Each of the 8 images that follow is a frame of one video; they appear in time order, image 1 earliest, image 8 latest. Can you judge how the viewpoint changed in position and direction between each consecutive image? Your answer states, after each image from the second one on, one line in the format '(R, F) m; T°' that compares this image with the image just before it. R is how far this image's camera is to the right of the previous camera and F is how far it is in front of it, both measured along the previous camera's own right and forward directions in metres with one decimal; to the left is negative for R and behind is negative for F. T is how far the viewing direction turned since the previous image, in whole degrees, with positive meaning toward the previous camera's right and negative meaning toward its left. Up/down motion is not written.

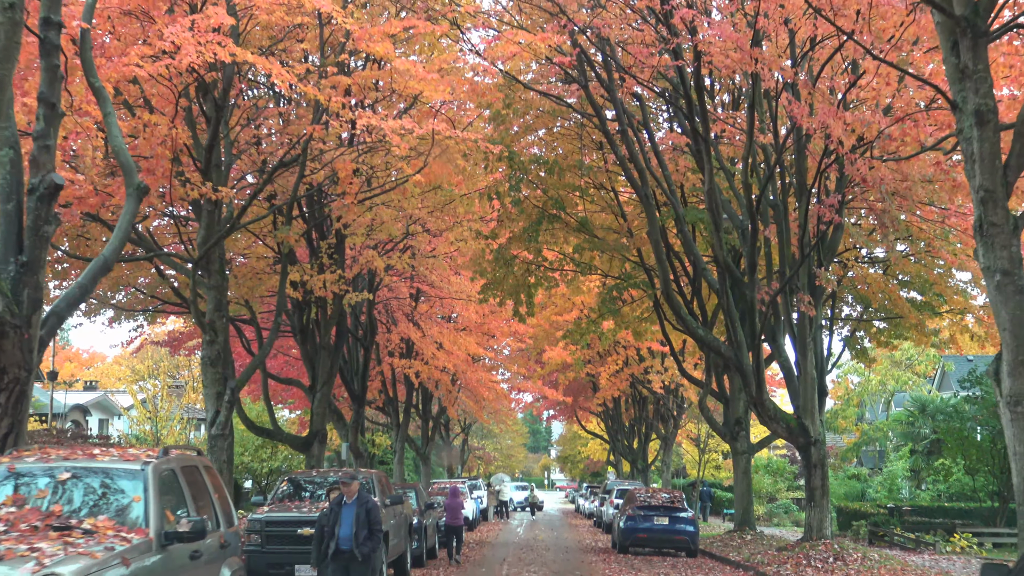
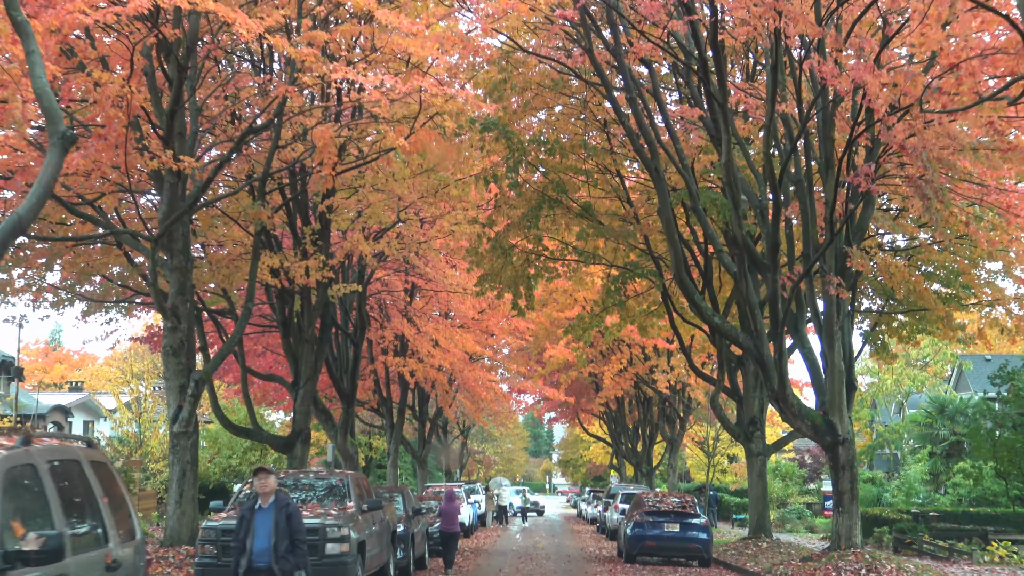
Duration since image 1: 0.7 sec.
(0.0, +1.3) m; 0°
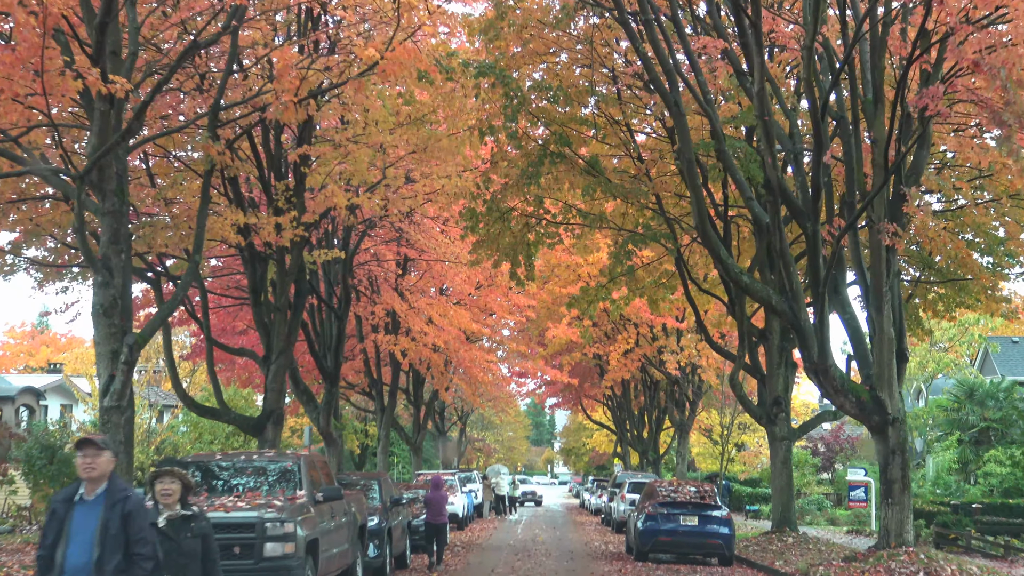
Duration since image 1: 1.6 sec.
(+0.1, +1.8) m; 0°
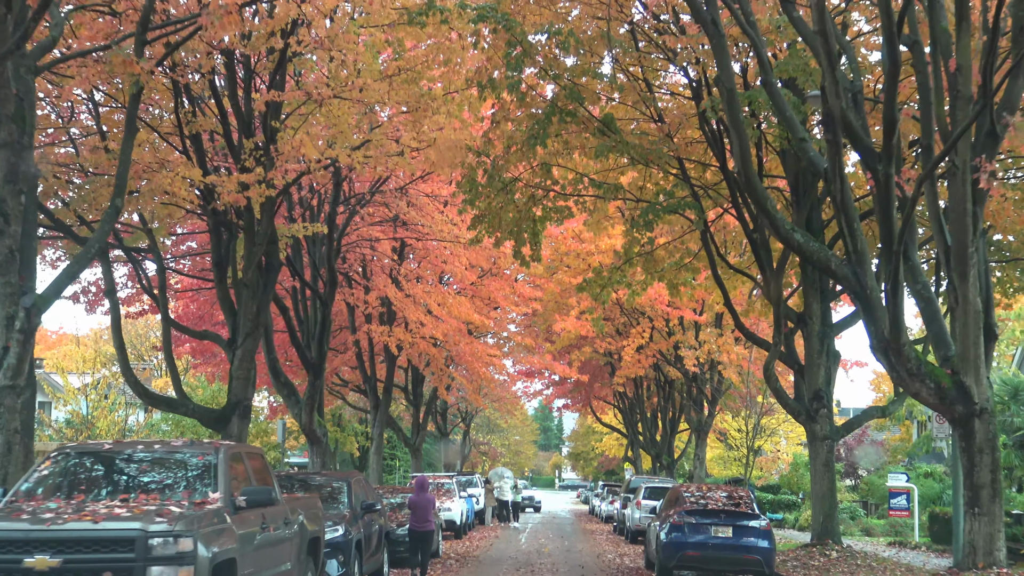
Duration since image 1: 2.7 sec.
(+0.1, +2.0) m; 0°
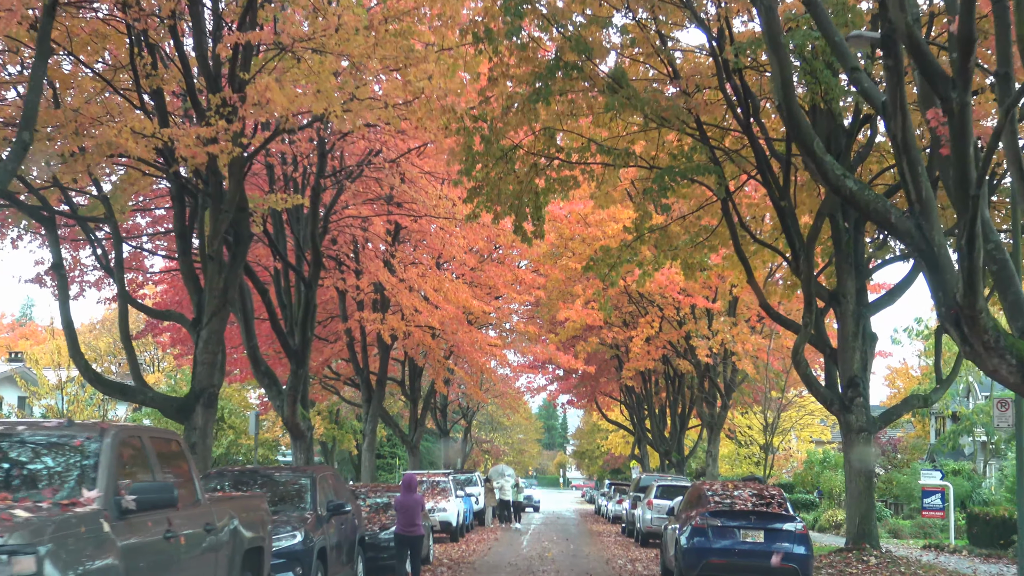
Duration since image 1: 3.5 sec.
(0.0, +1.5) m; 0°
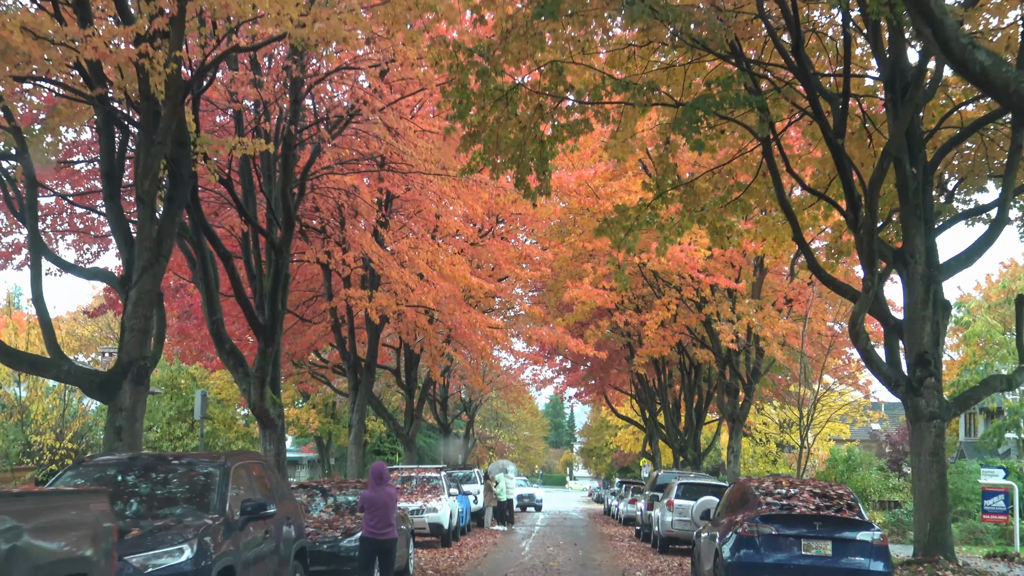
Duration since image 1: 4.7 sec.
(+0.1, +2.2) m; 0°
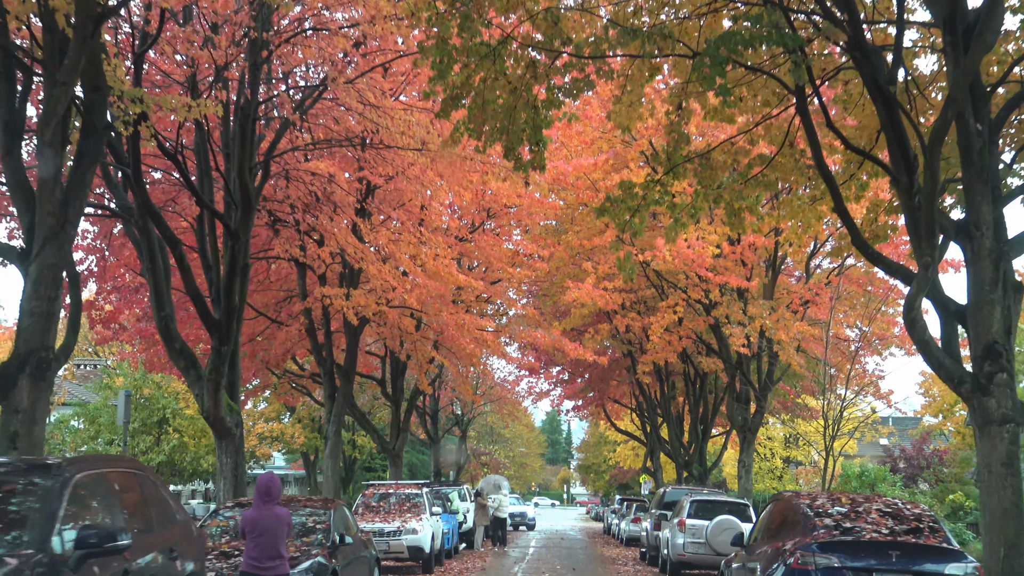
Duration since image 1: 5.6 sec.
(+0.1, +1.8) m; 0°
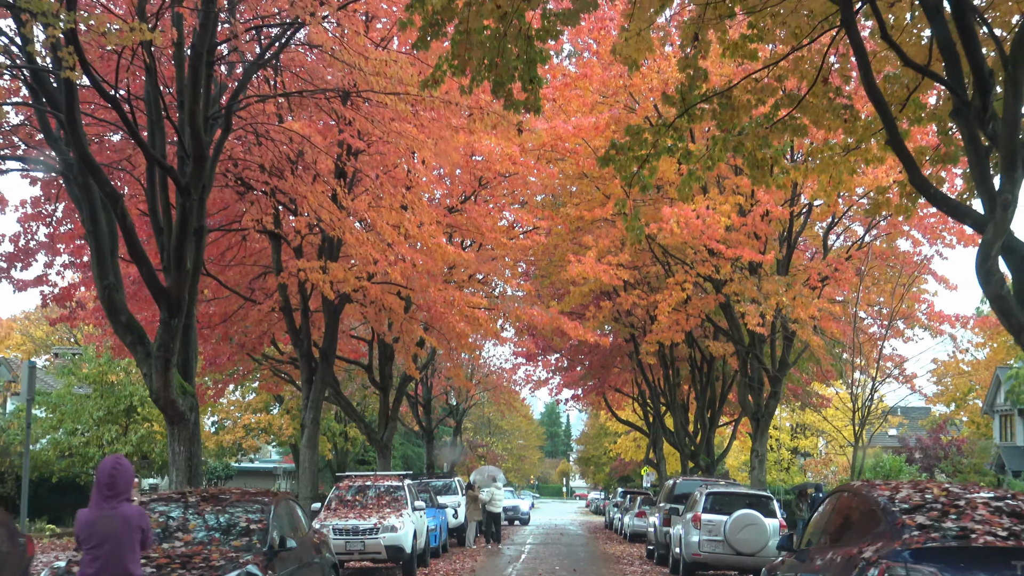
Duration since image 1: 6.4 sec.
(+0.1, +1.6) m; 0°
